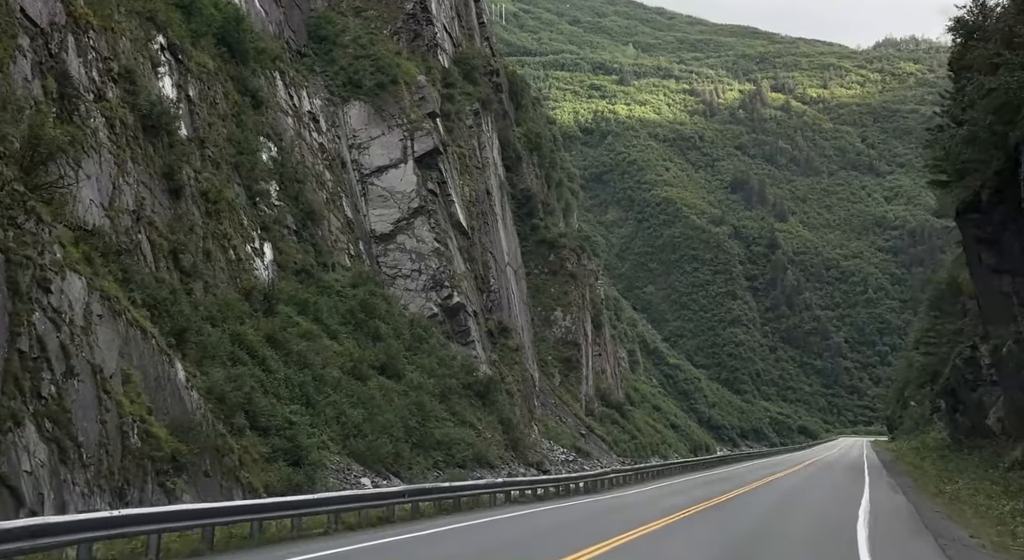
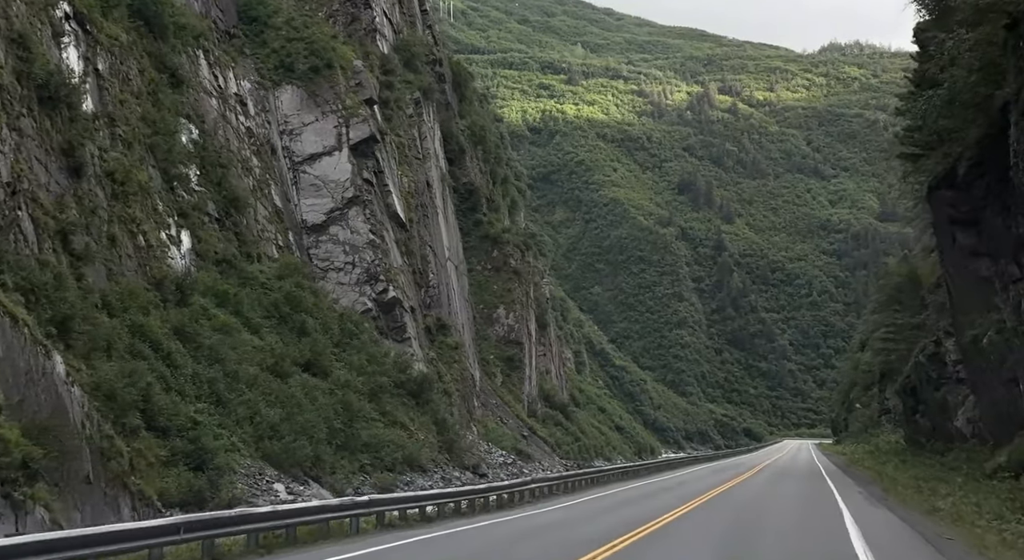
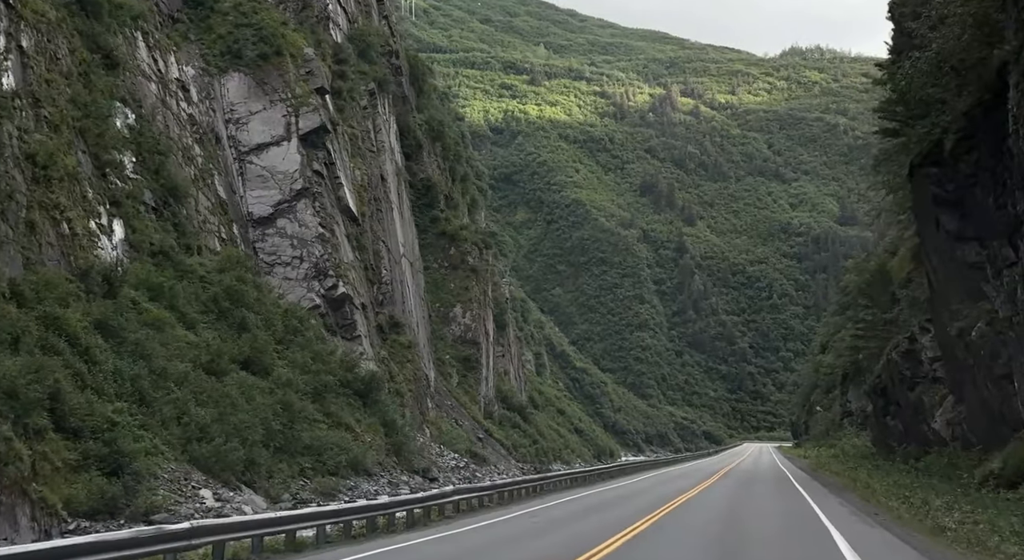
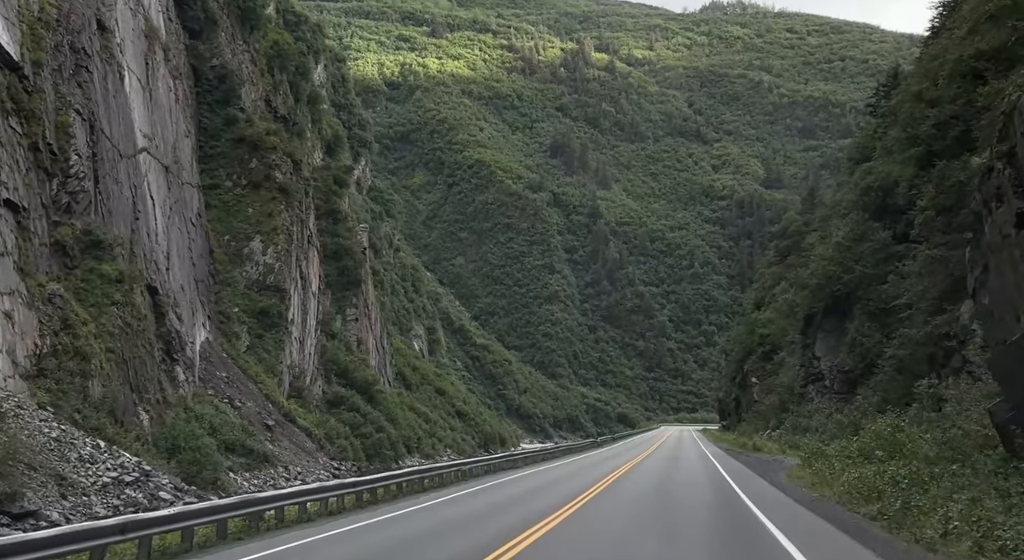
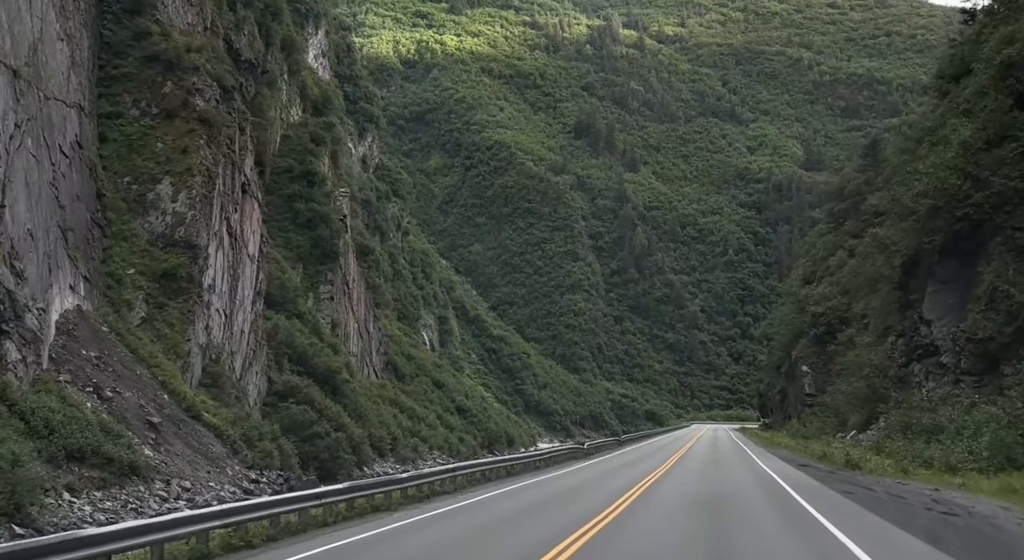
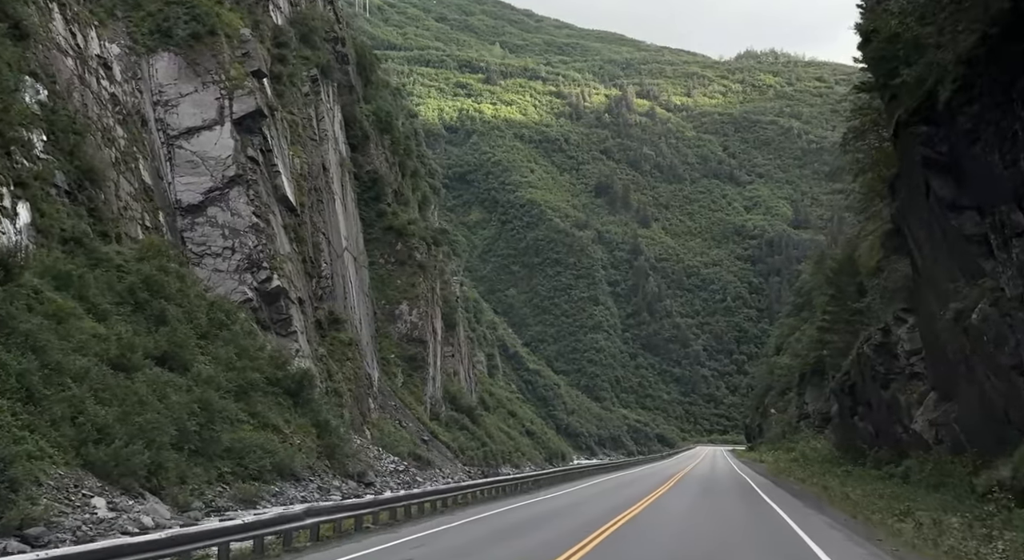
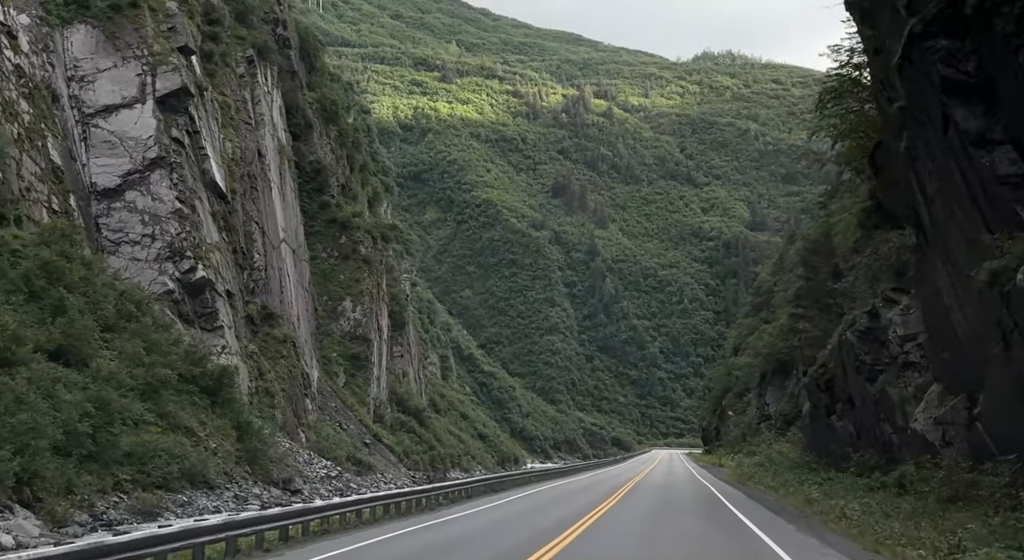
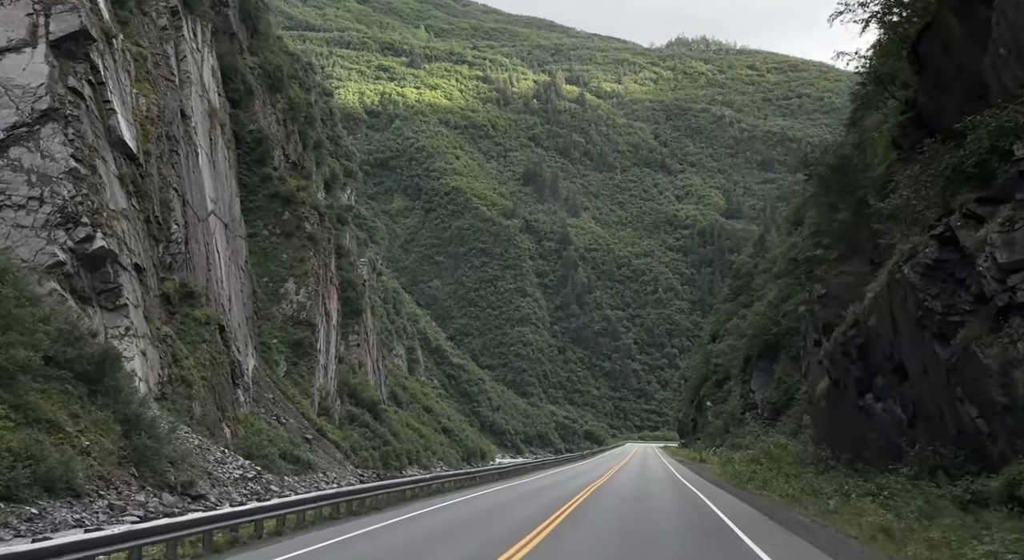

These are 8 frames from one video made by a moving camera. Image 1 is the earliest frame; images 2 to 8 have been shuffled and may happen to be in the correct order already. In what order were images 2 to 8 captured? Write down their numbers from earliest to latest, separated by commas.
2, 3, 6, 7, 8, 4, 5
